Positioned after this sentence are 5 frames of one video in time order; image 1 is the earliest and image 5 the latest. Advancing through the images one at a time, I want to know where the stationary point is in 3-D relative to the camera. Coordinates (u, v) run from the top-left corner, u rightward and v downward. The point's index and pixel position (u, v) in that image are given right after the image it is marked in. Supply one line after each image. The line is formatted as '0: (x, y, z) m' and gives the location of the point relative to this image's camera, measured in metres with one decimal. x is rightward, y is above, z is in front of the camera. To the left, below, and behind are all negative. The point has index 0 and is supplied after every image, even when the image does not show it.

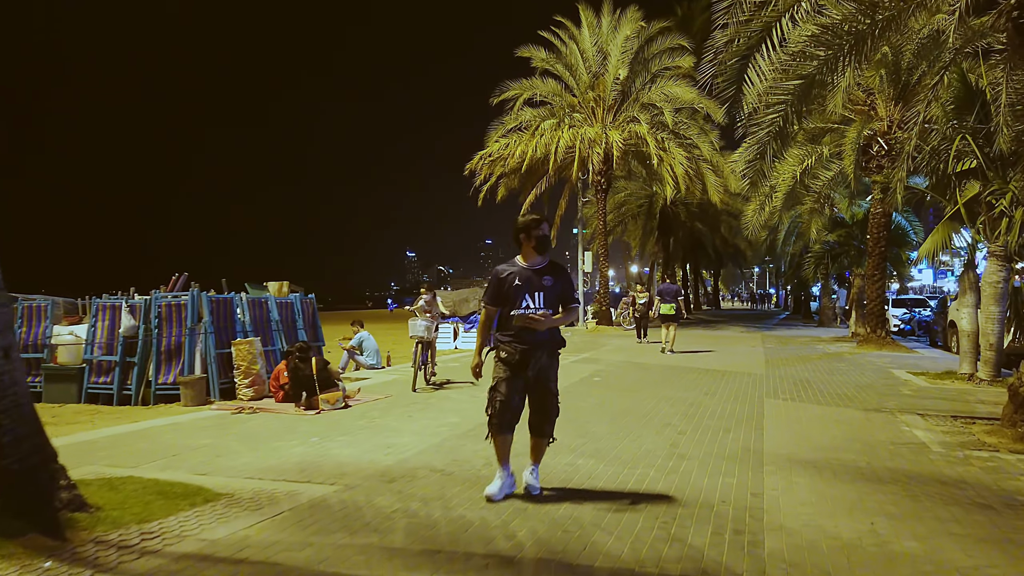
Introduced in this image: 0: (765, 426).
0: (+2.6, -1.4, +7.8) m
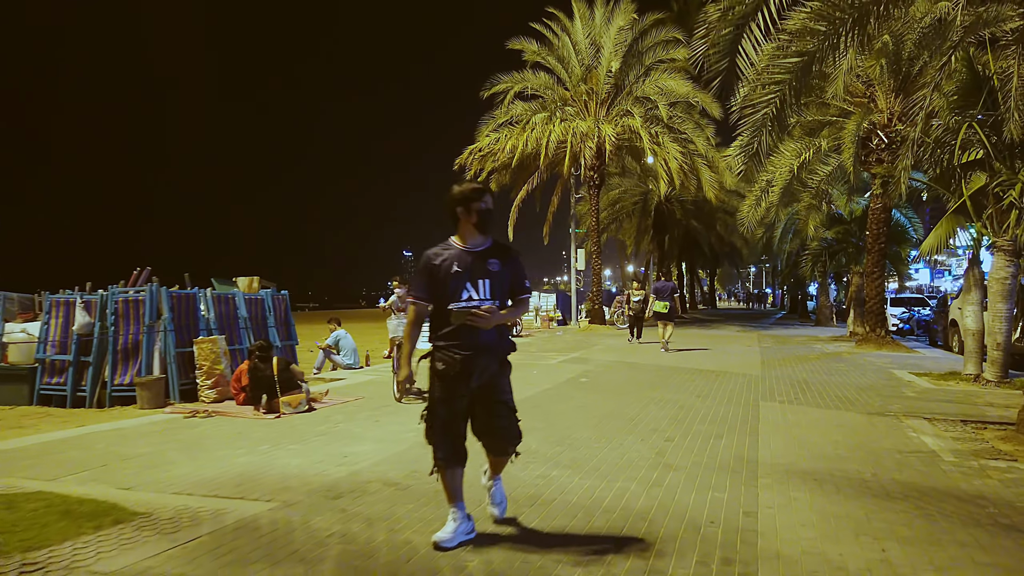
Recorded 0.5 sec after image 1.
0: (+2.4, -1.4, +7.2) m
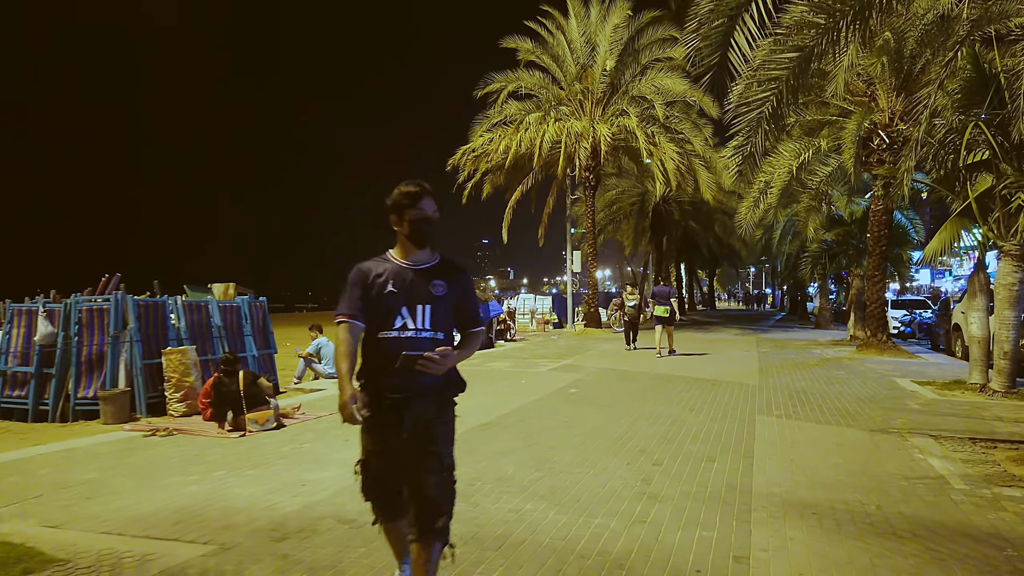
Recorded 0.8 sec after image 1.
0: (+2.2, -1.5, +6.7) m
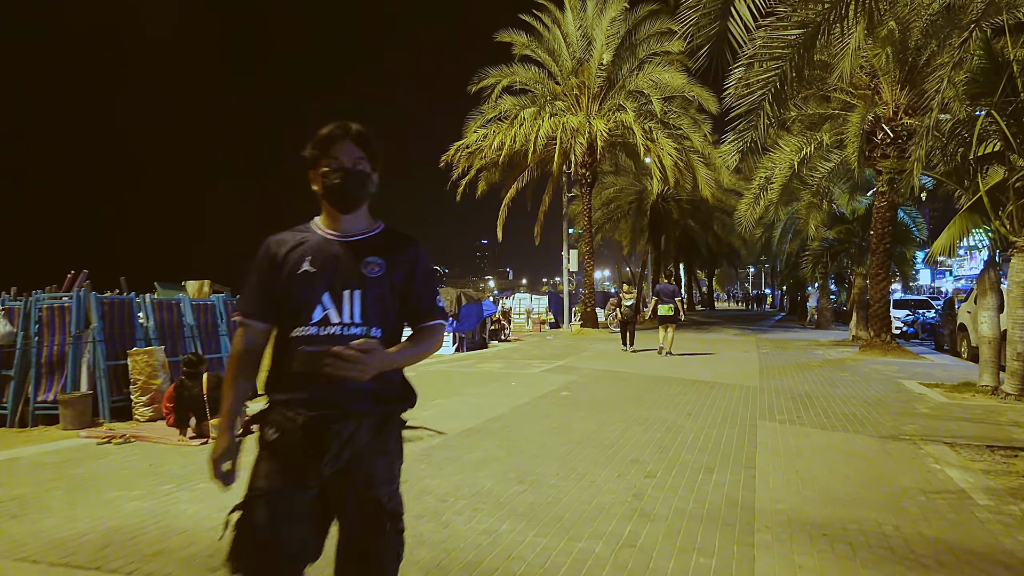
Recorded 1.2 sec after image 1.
0: (+2.0, -1.4, +6.1) m
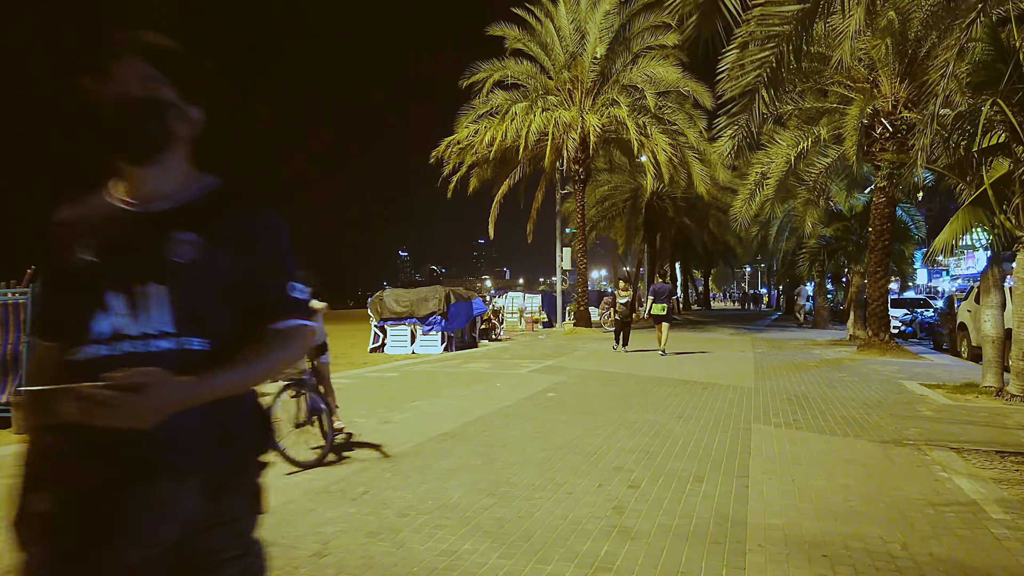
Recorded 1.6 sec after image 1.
0: (+1.8, -1.4, +5.7) m
